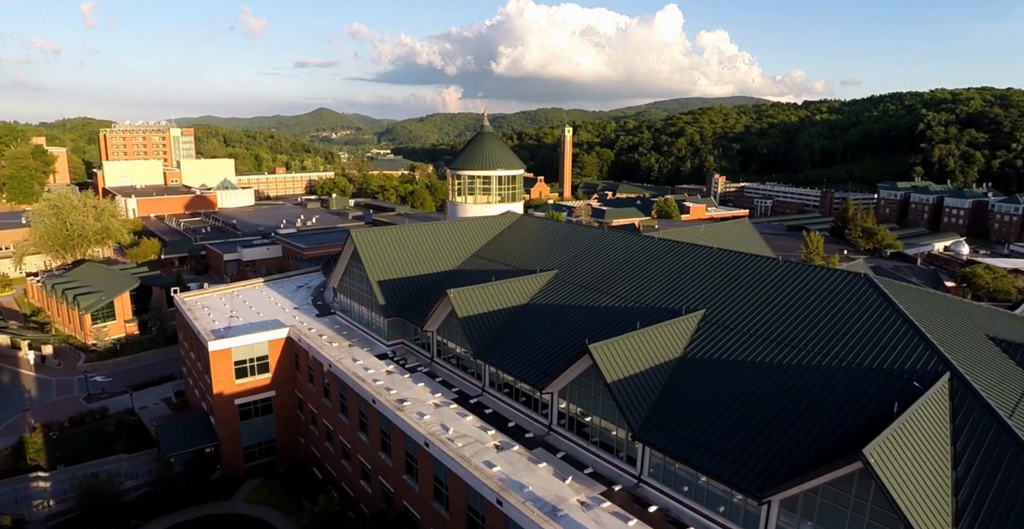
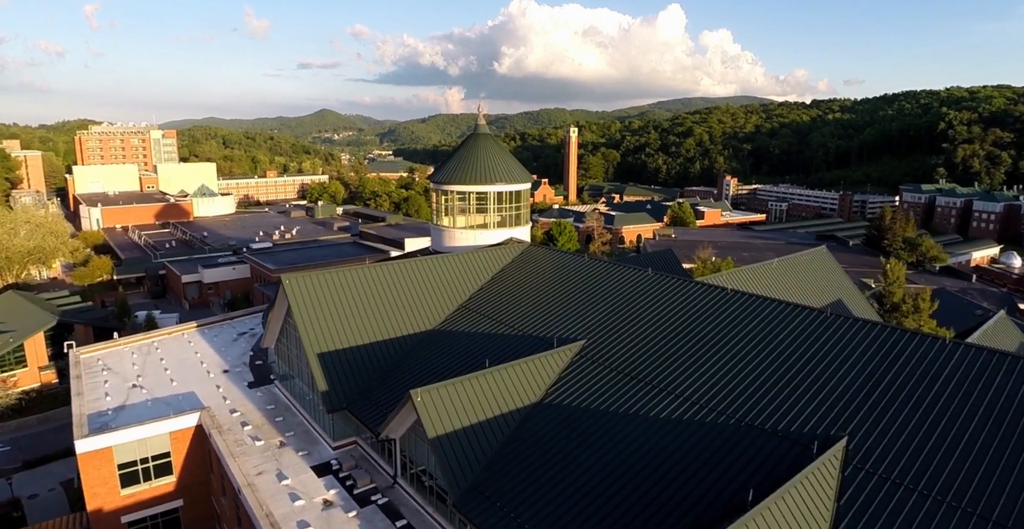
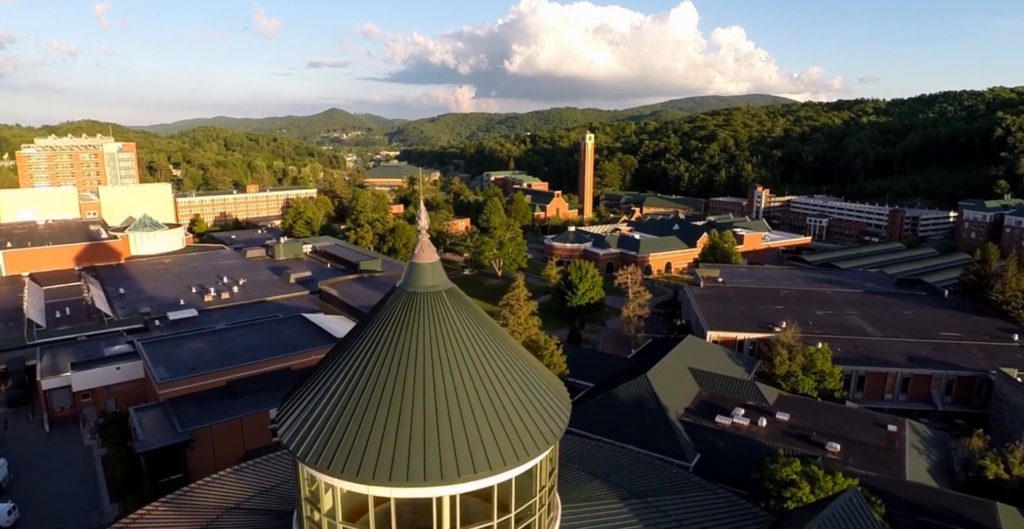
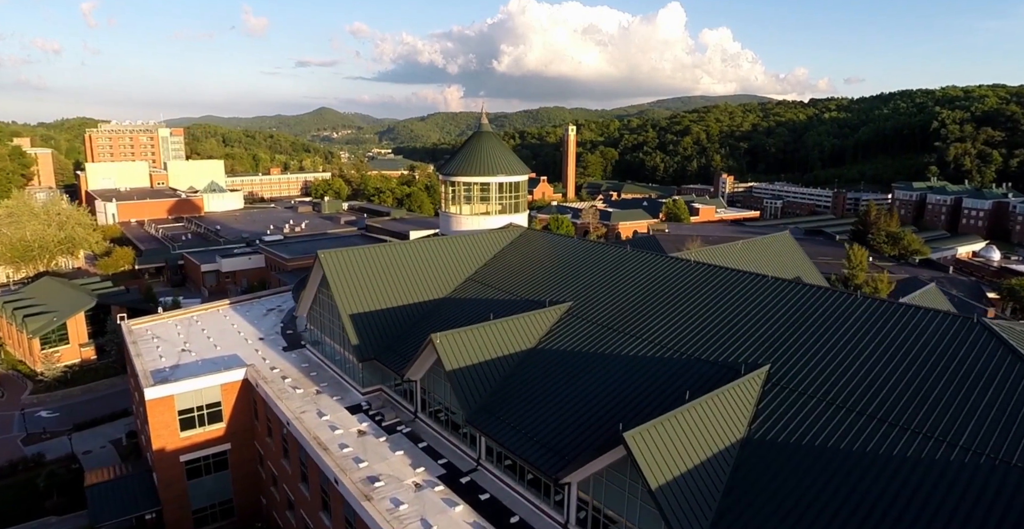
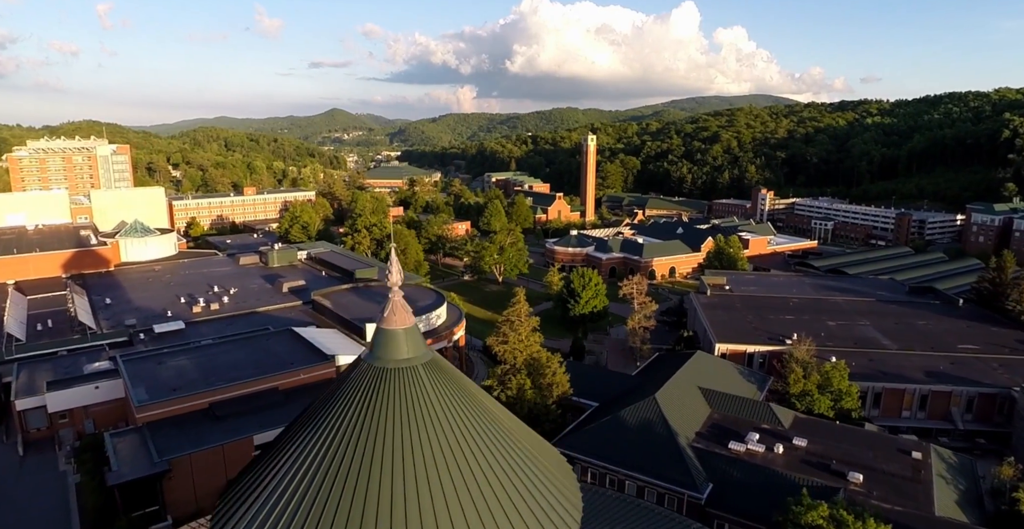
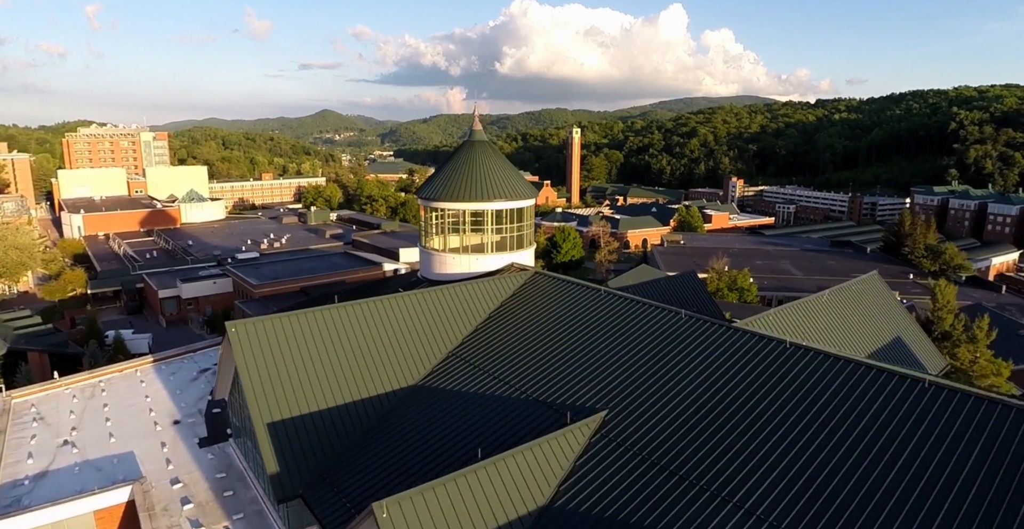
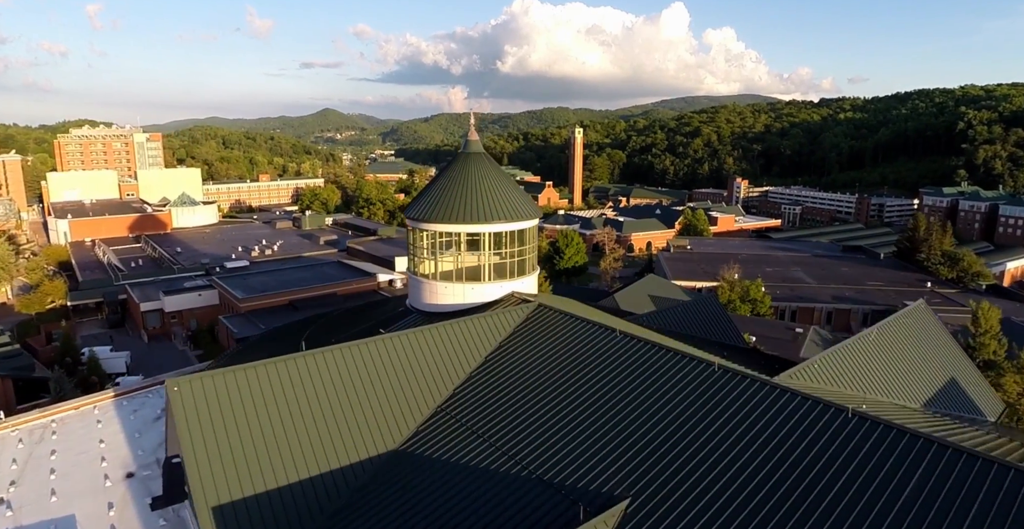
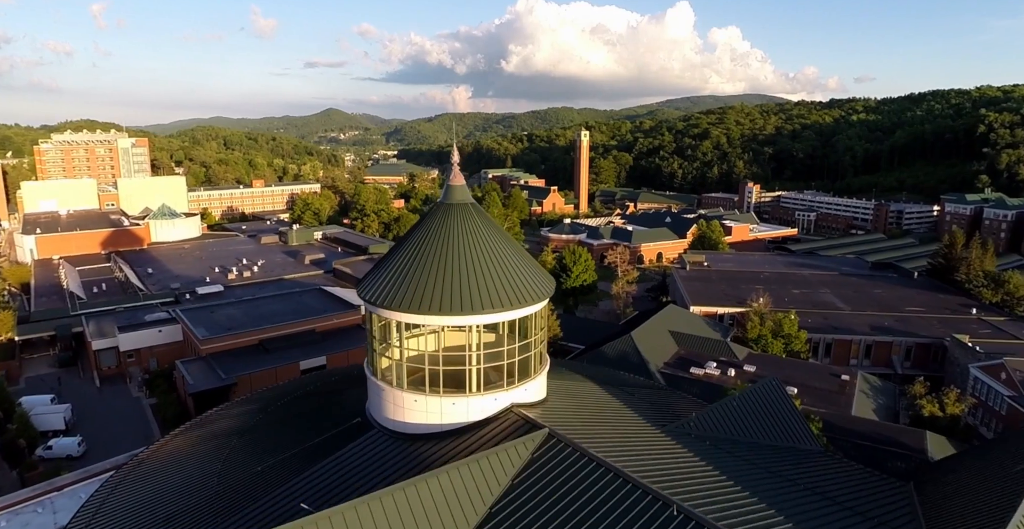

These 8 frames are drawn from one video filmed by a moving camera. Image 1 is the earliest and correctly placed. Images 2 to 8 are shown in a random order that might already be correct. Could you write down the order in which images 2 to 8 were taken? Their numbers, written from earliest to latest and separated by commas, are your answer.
4, 2, 6, 7, 8, 3, 5
